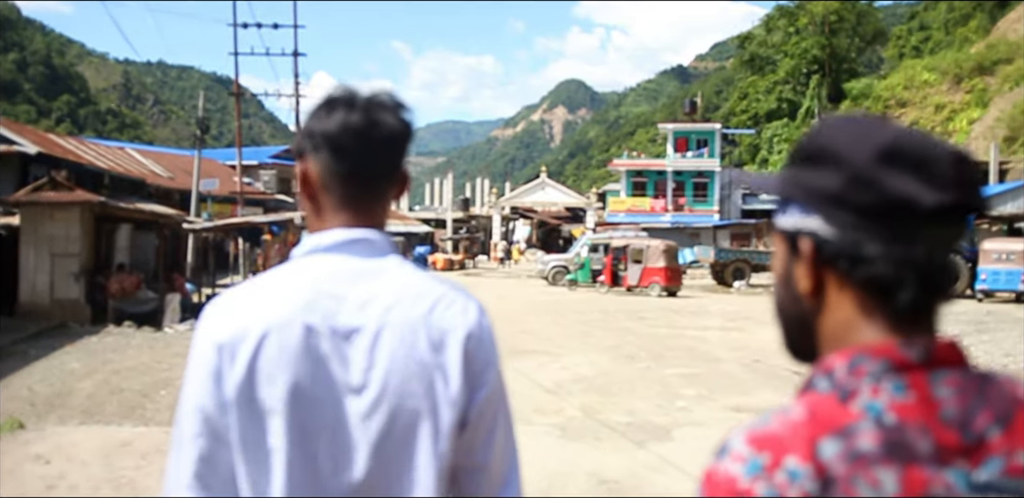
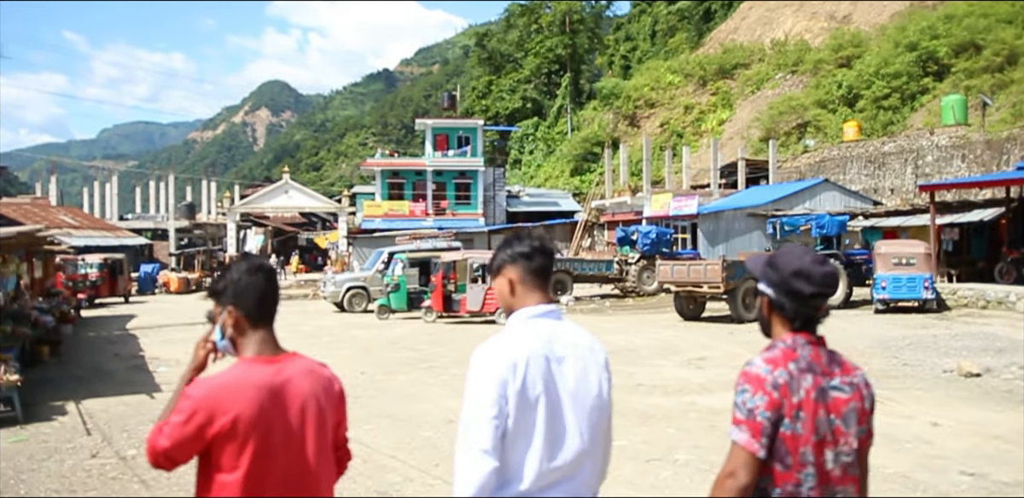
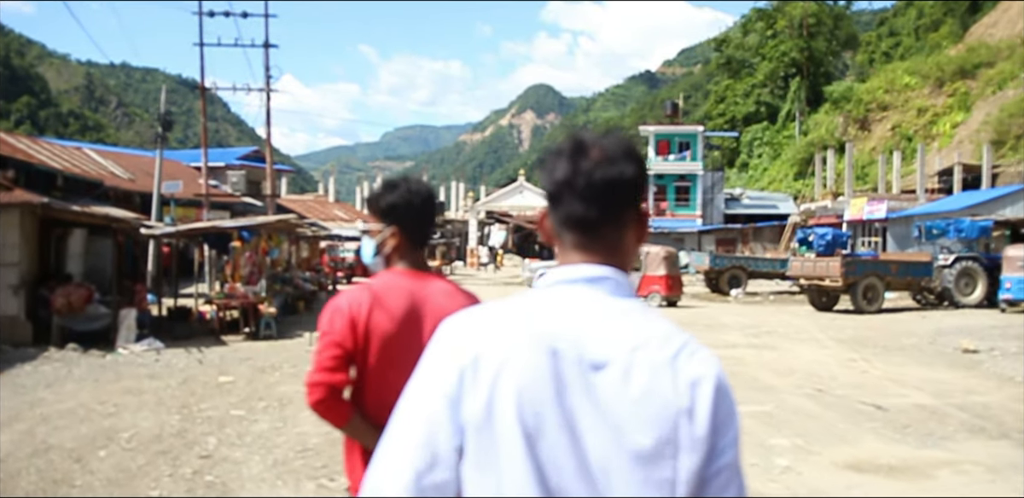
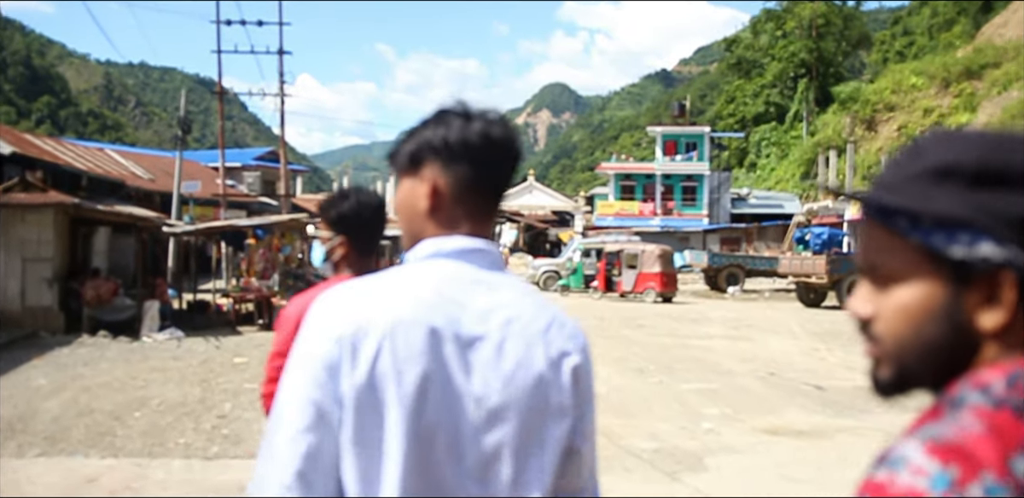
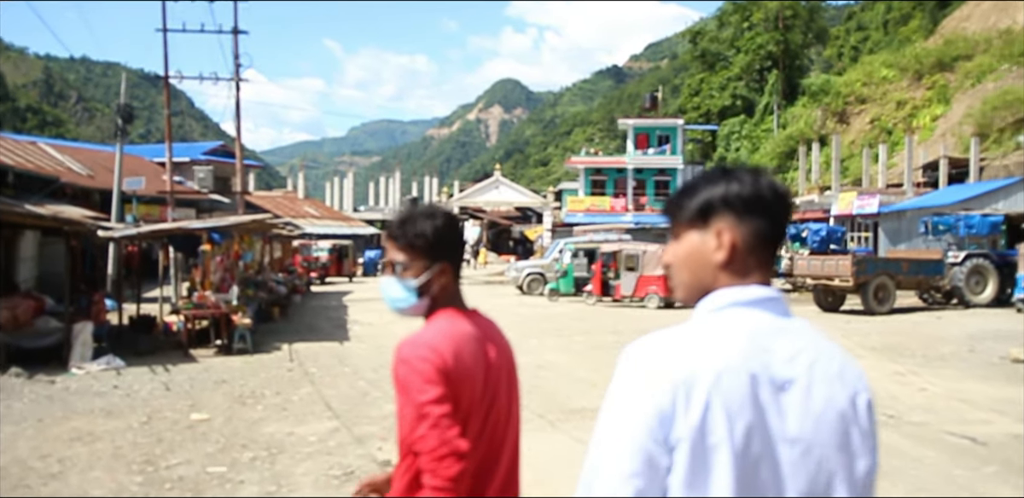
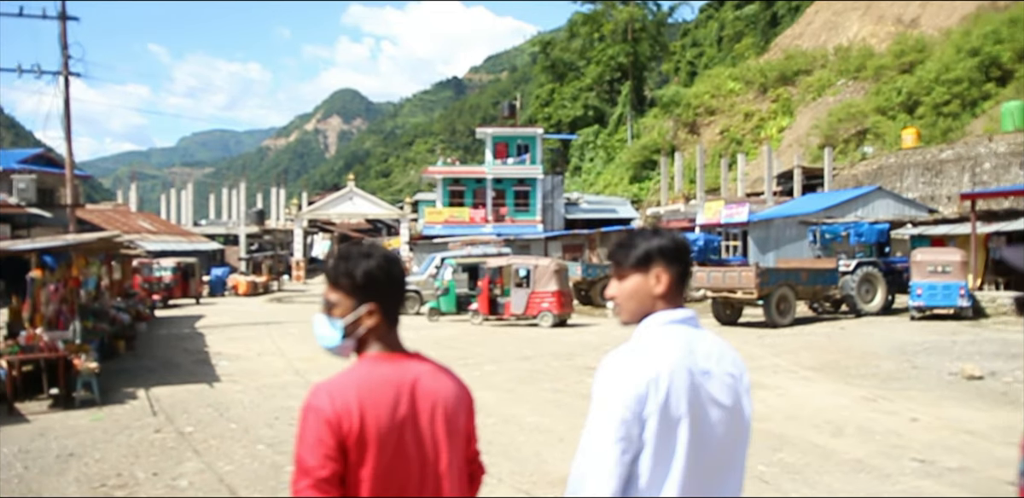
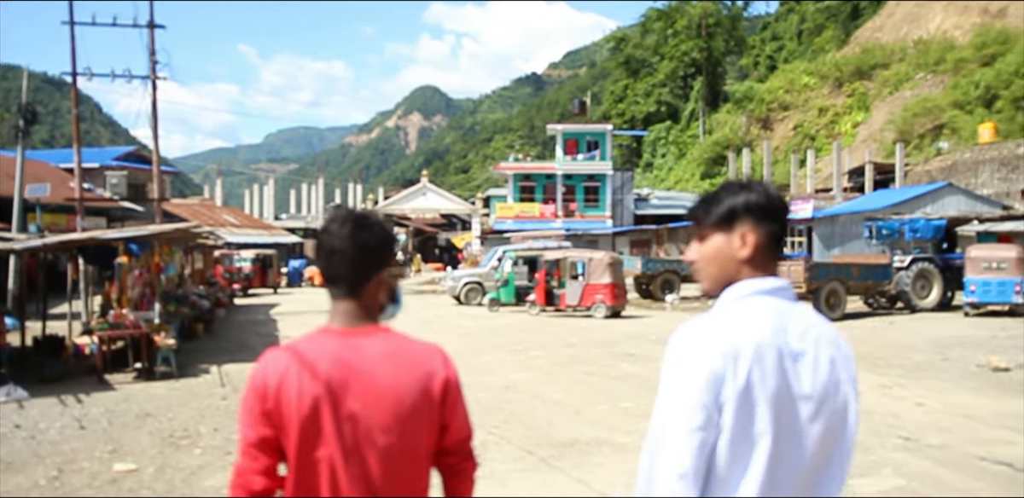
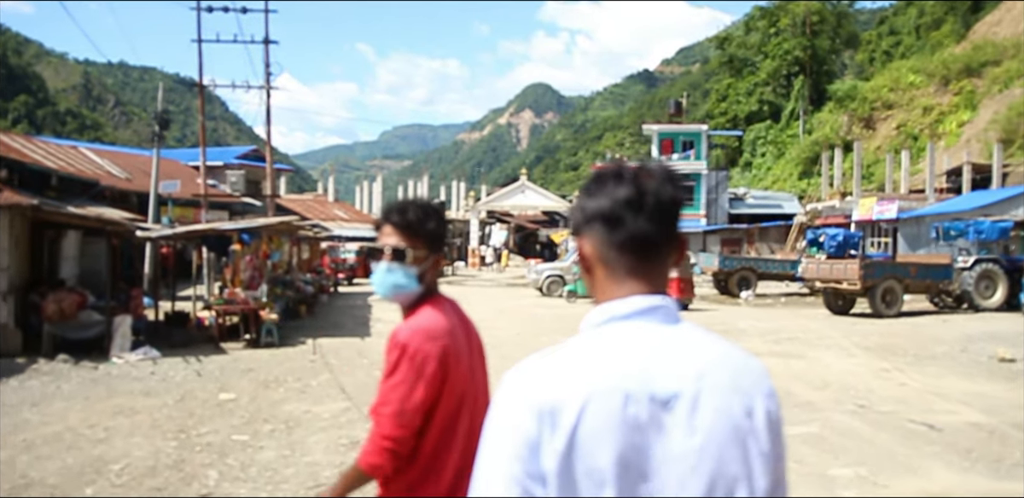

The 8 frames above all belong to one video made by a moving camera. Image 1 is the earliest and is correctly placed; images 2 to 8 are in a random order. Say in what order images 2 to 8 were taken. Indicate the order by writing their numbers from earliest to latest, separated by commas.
4, 3, 8, 5, 7, 6, 2
